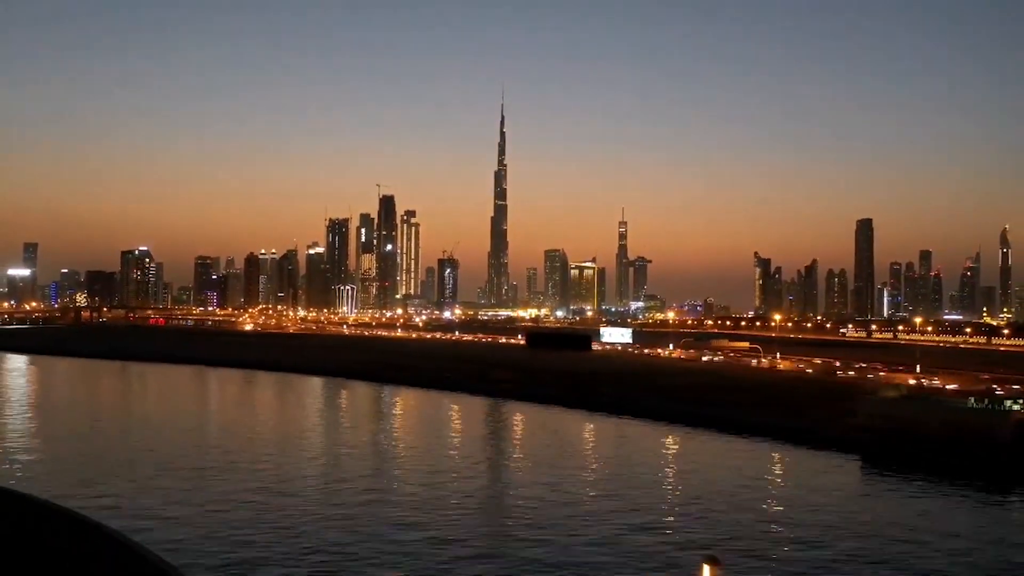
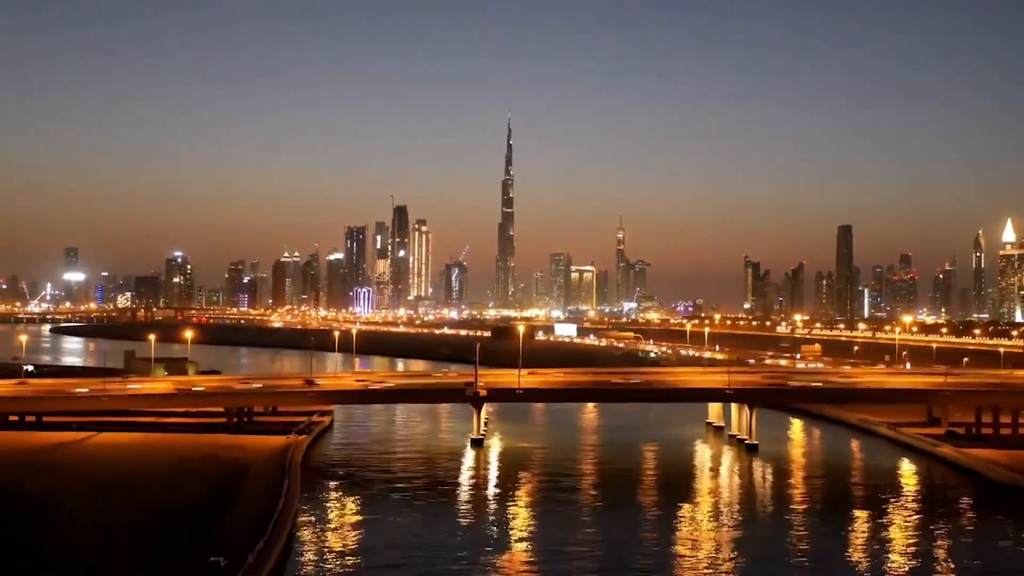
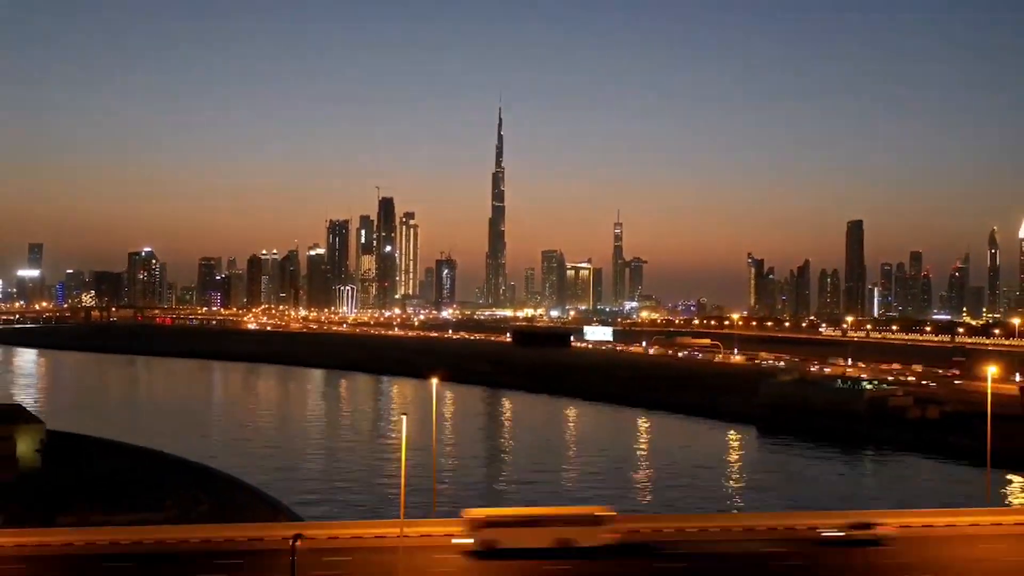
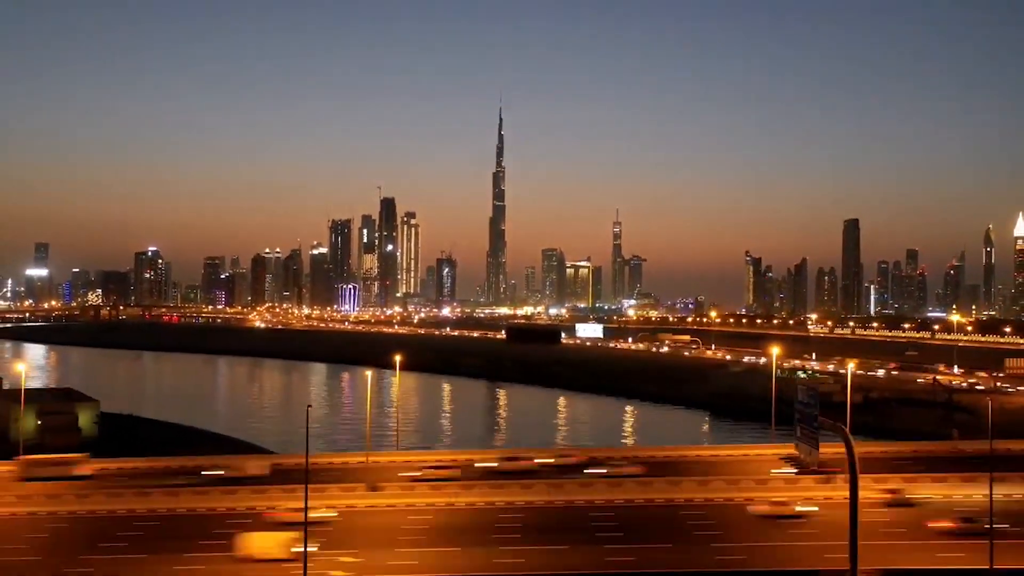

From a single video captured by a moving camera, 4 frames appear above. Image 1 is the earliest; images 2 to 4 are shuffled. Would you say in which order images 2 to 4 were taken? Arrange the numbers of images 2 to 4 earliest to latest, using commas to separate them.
3, 4, 2
